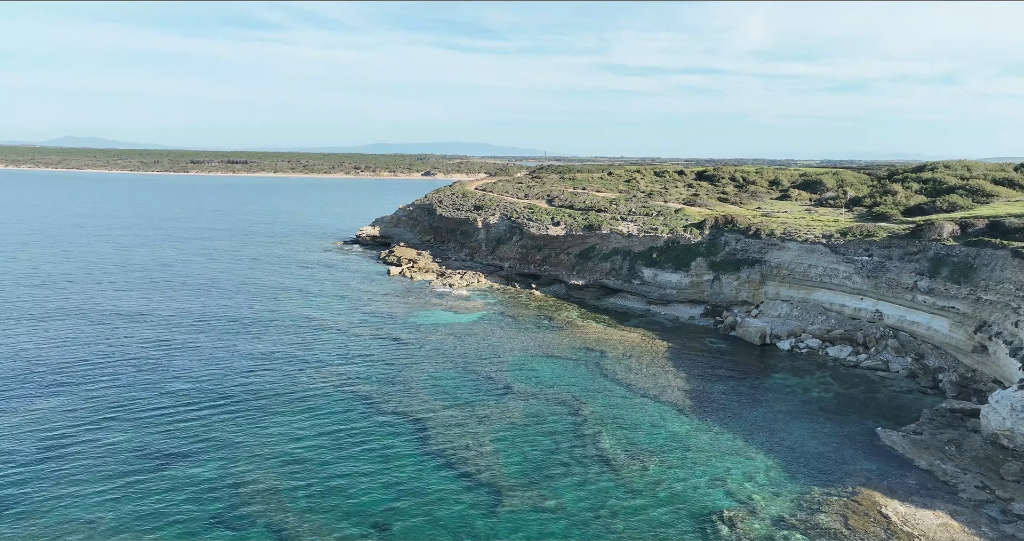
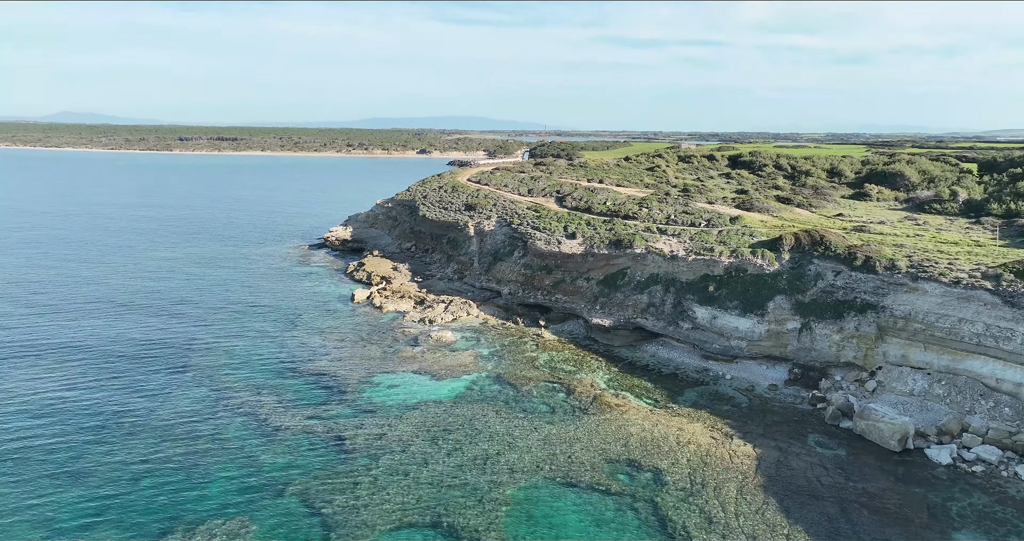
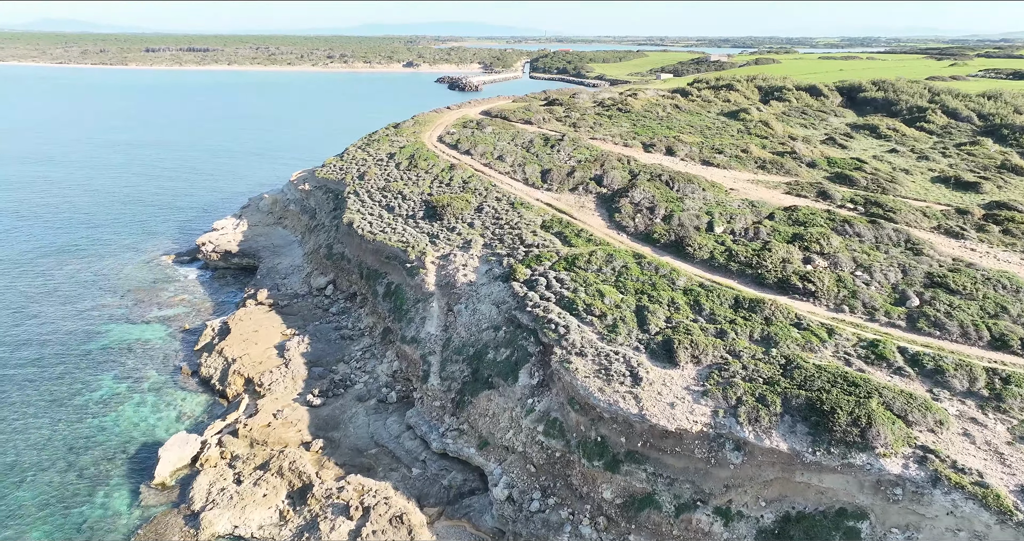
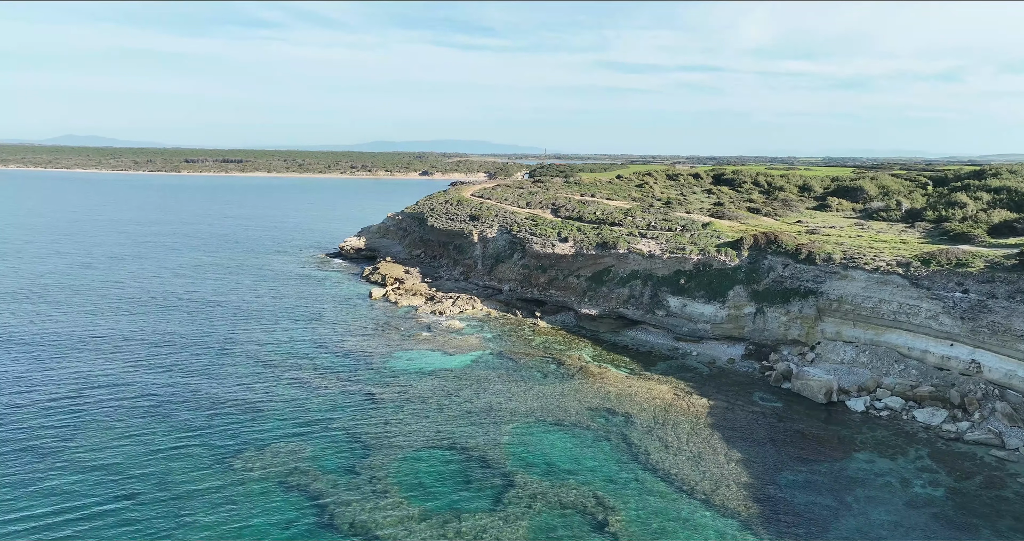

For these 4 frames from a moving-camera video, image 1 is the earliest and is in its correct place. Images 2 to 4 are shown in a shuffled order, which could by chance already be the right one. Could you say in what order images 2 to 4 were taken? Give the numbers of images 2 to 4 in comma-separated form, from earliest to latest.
4, 2, 3
